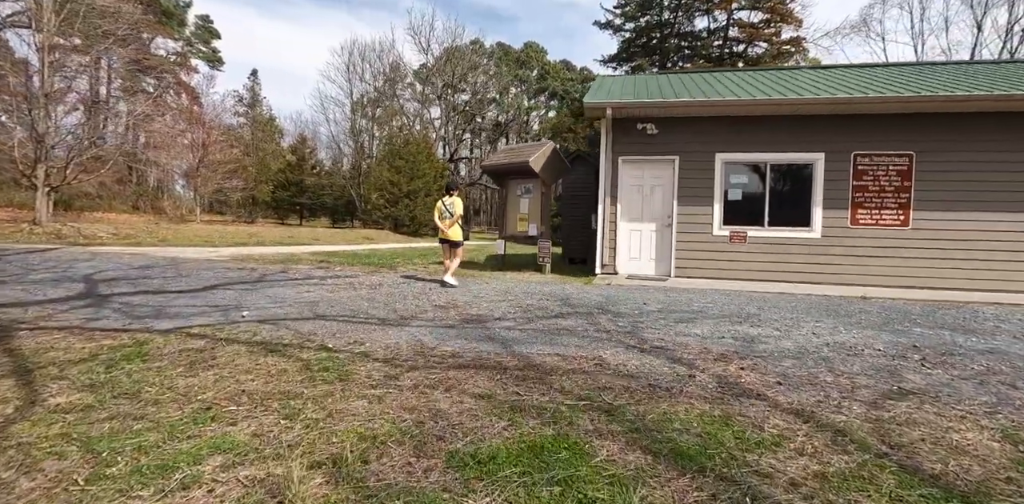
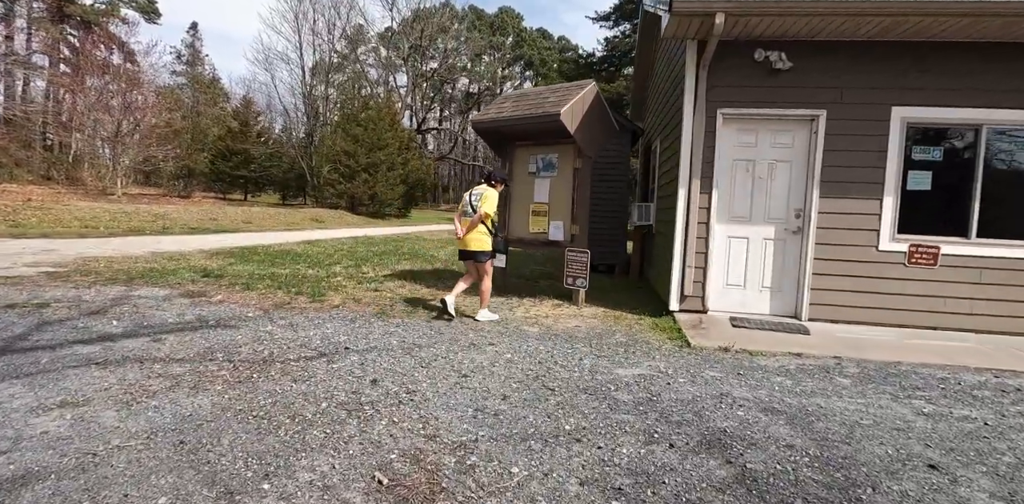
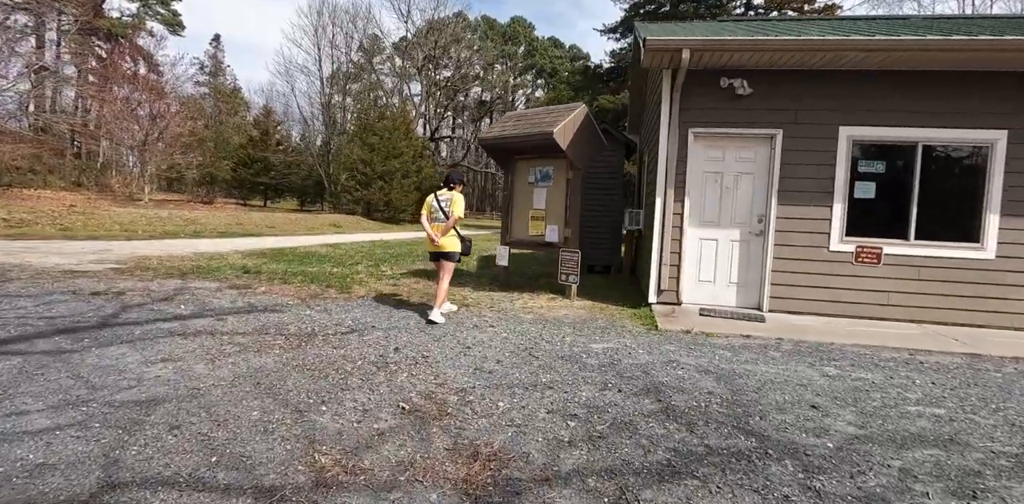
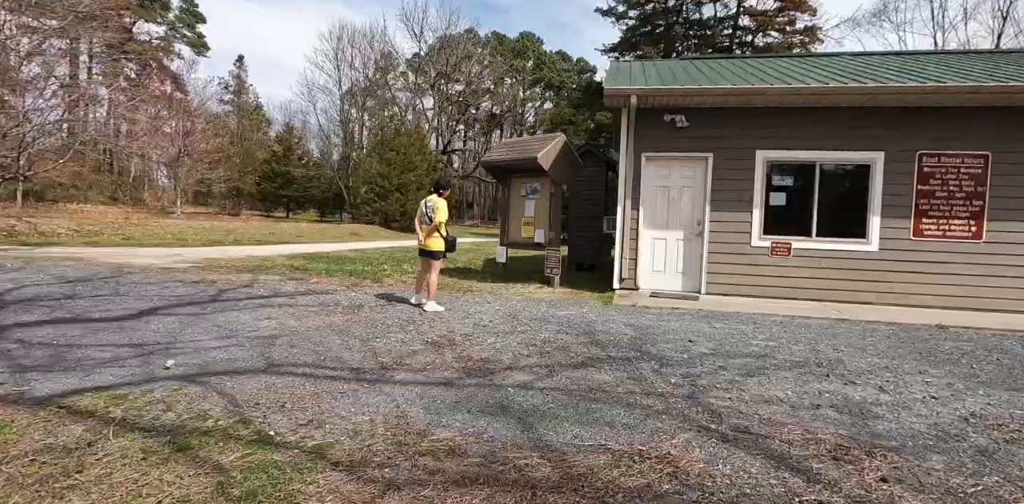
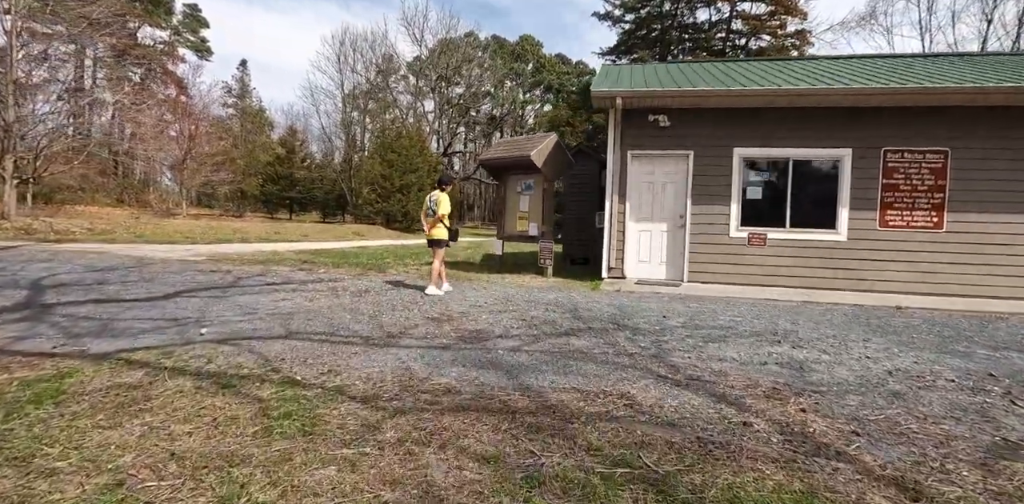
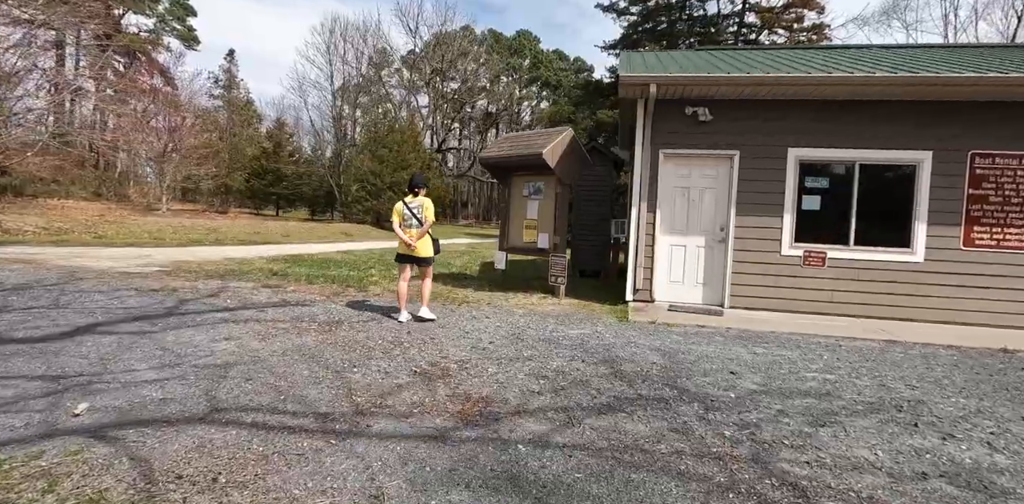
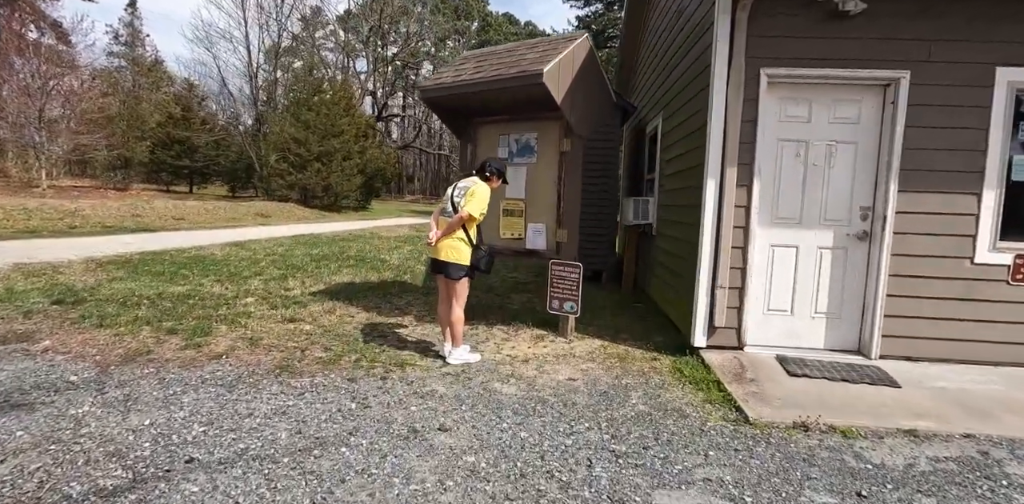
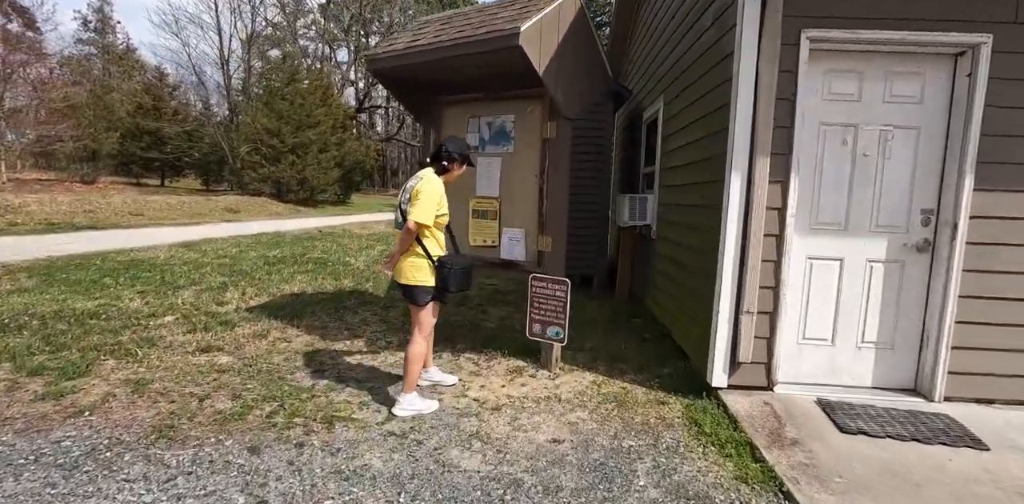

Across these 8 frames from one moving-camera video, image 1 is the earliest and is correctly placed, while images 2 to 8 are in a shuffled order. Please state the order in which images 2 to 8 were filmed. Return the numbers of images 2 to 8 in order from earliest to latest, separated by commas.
5, 4, 6, 3, 2, 7, 8
